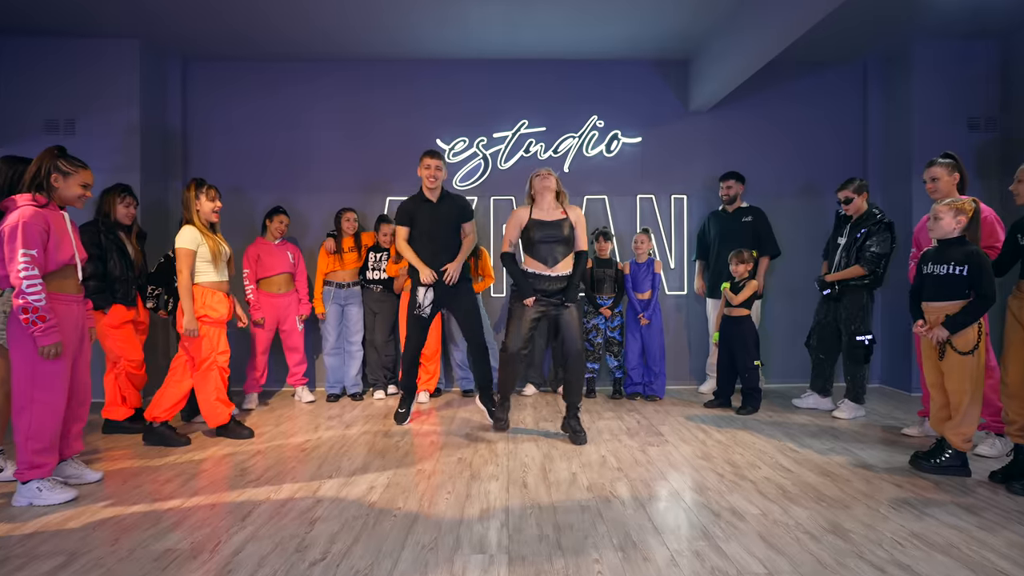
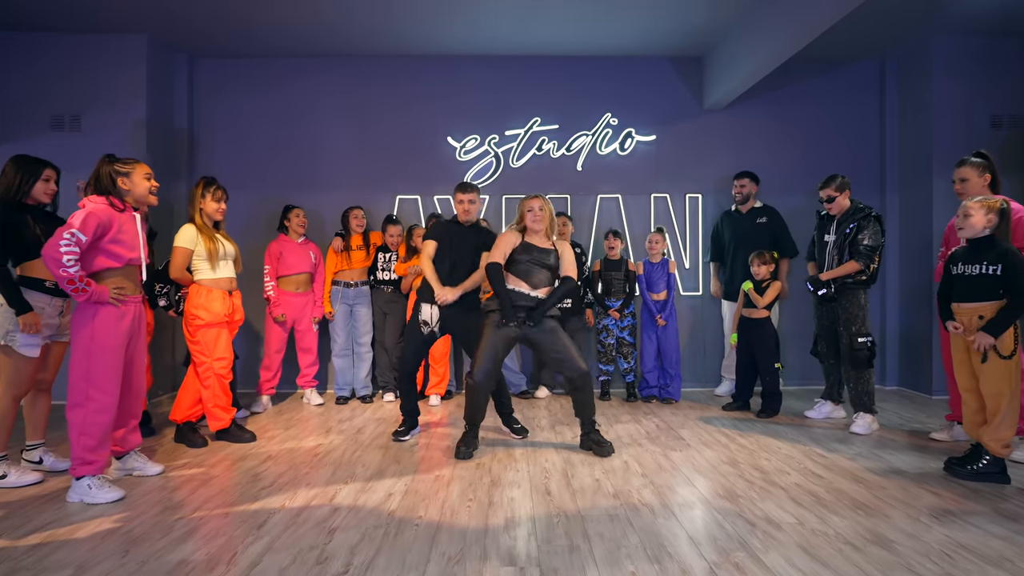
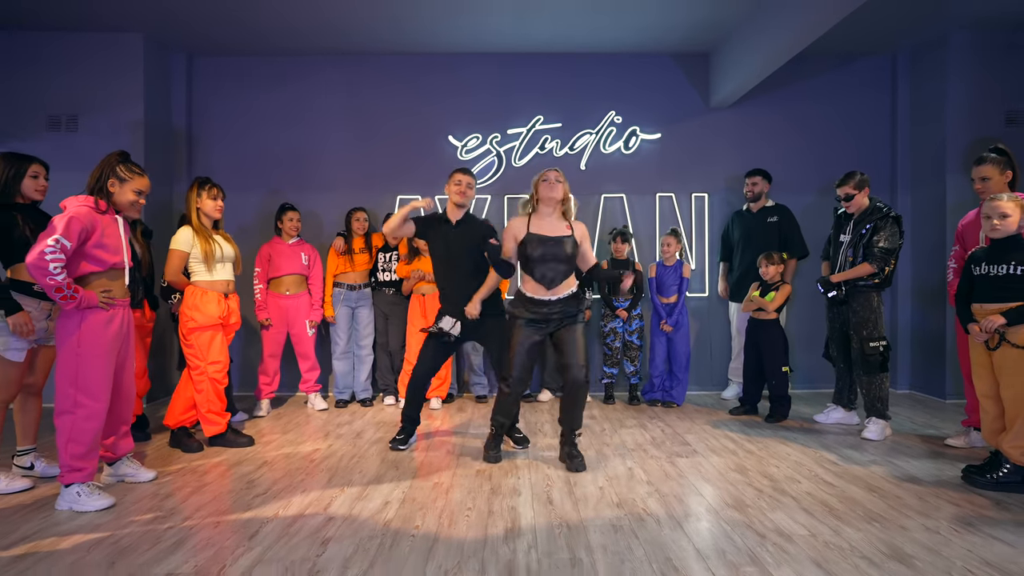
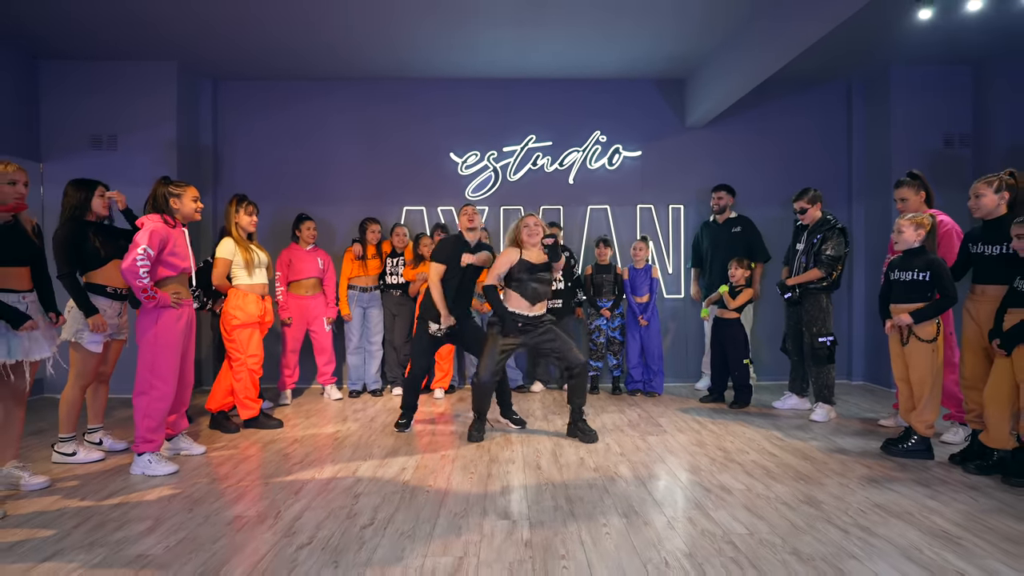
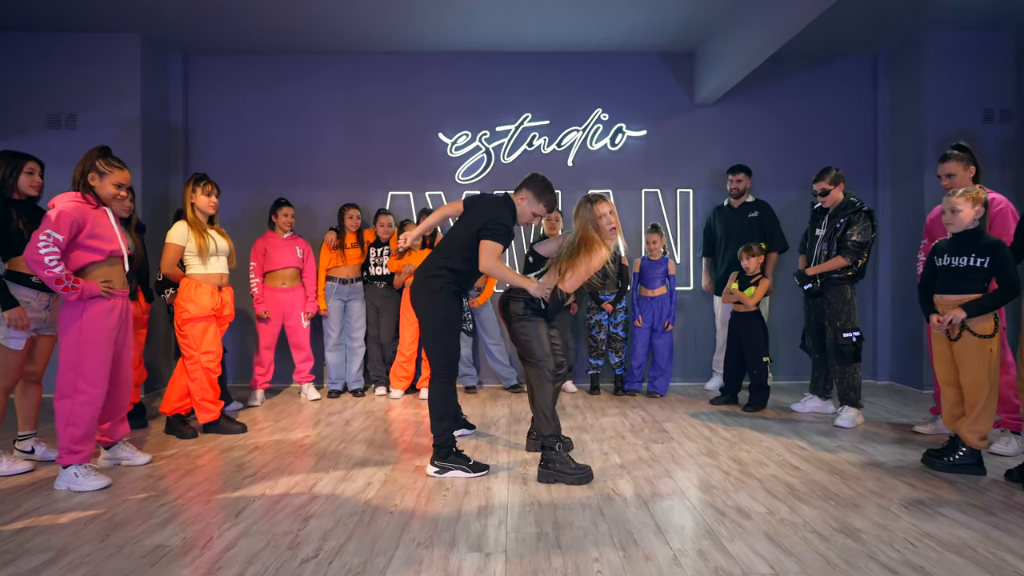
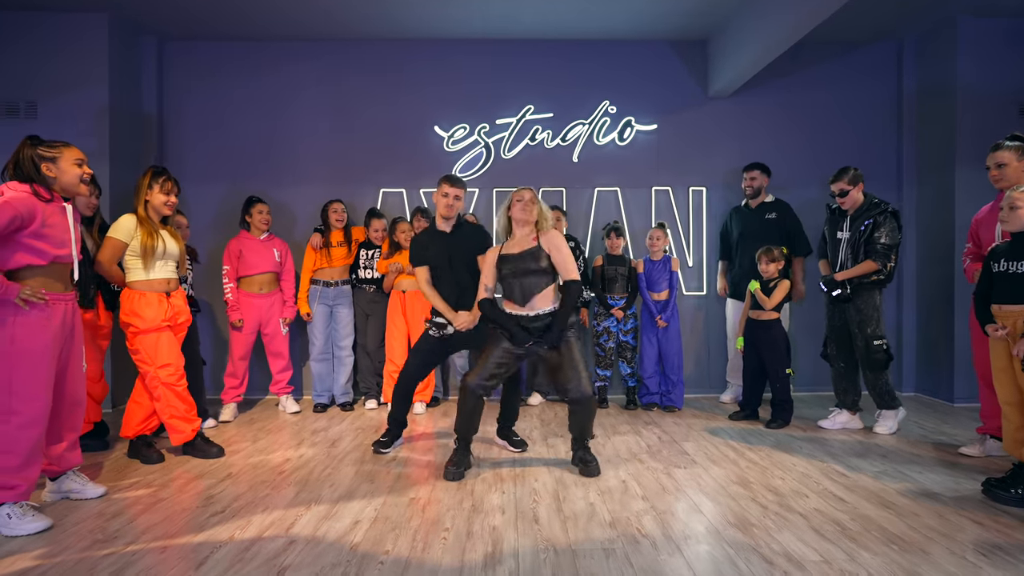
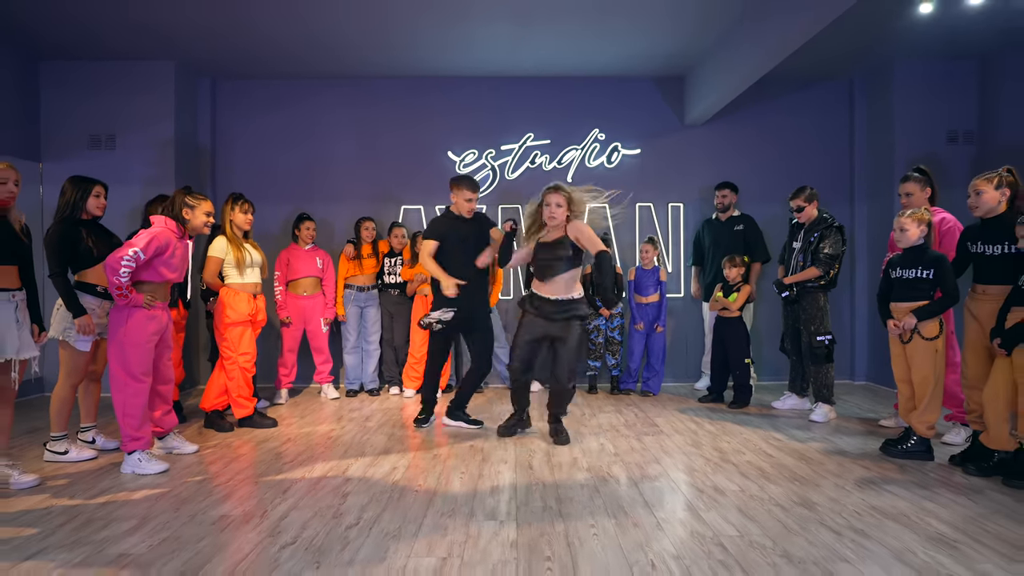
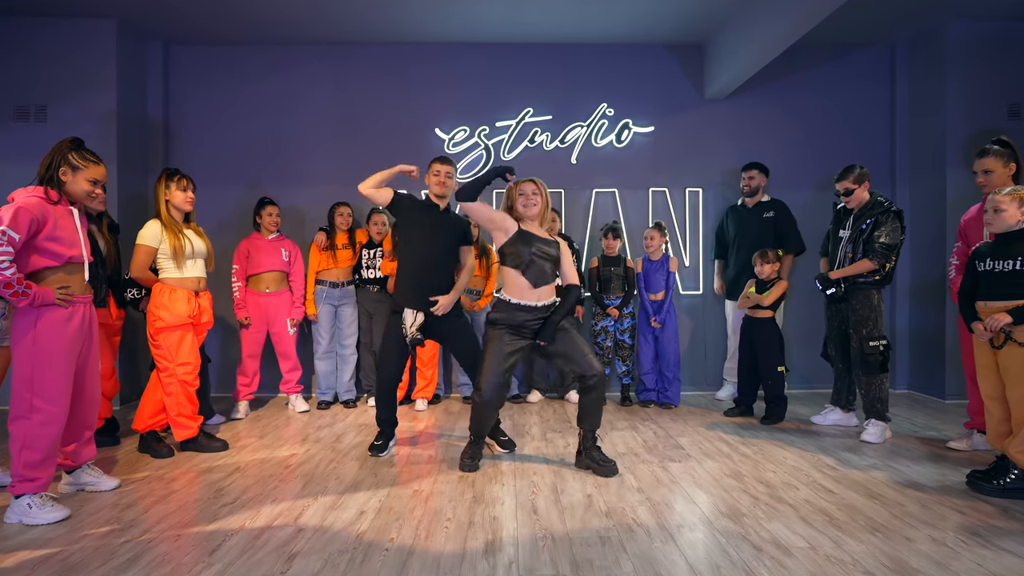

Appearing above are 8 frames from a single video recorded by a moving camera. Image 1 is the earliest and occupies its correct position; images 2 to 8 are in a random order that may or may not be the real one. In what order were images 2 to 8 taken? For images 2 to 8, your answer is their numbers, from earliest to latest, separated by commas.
6, 2, 4, 8, 3, 7, 5
